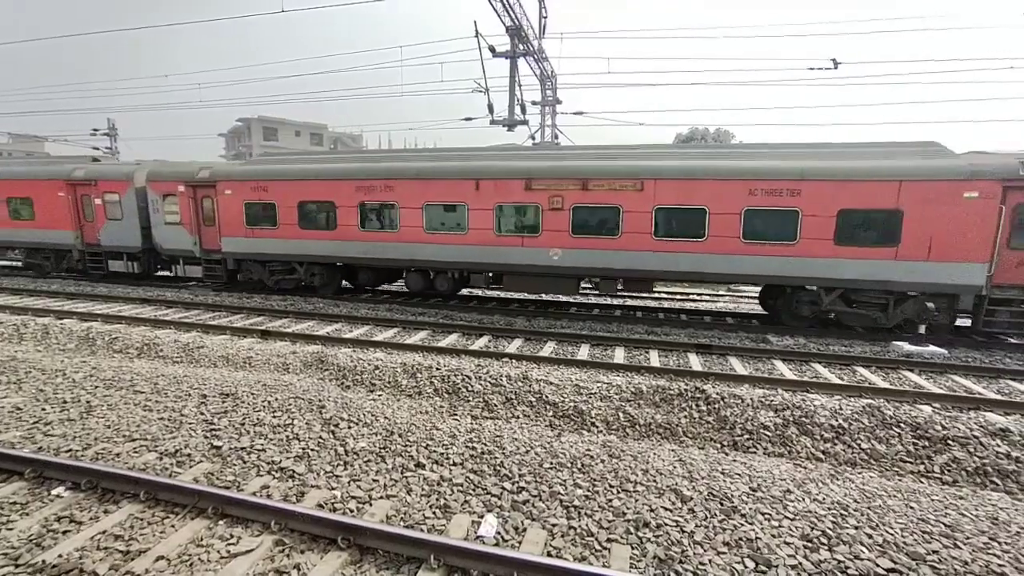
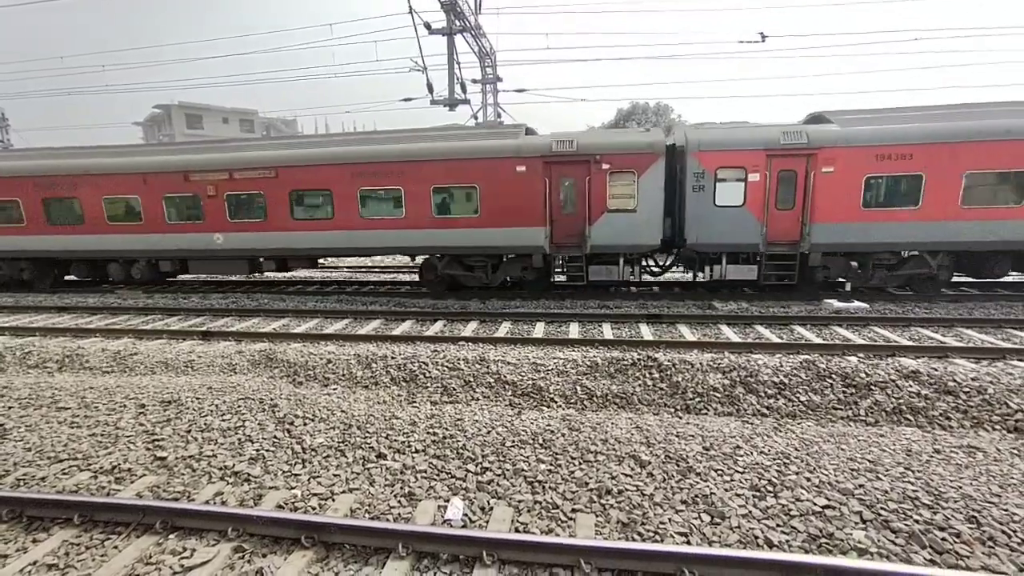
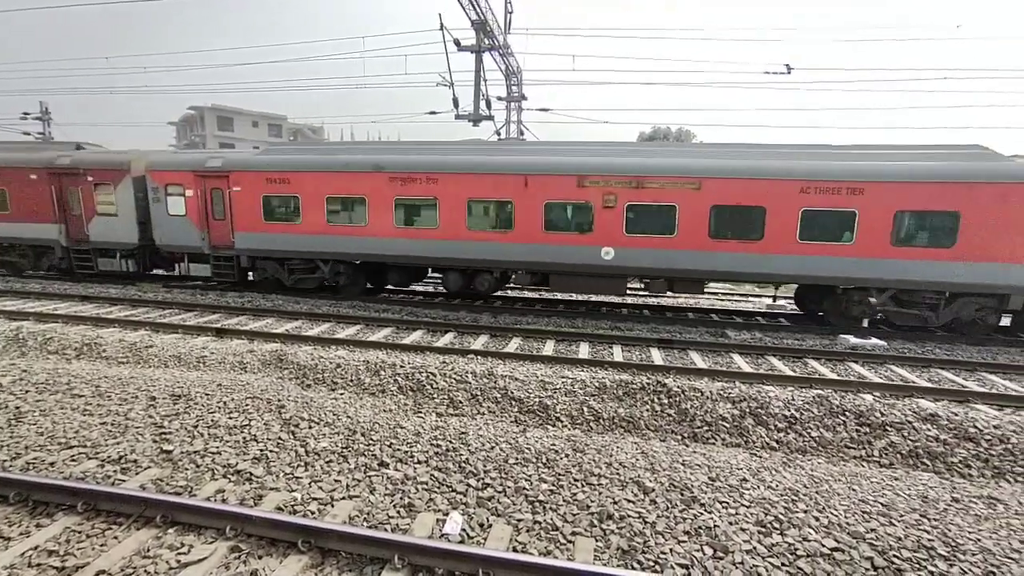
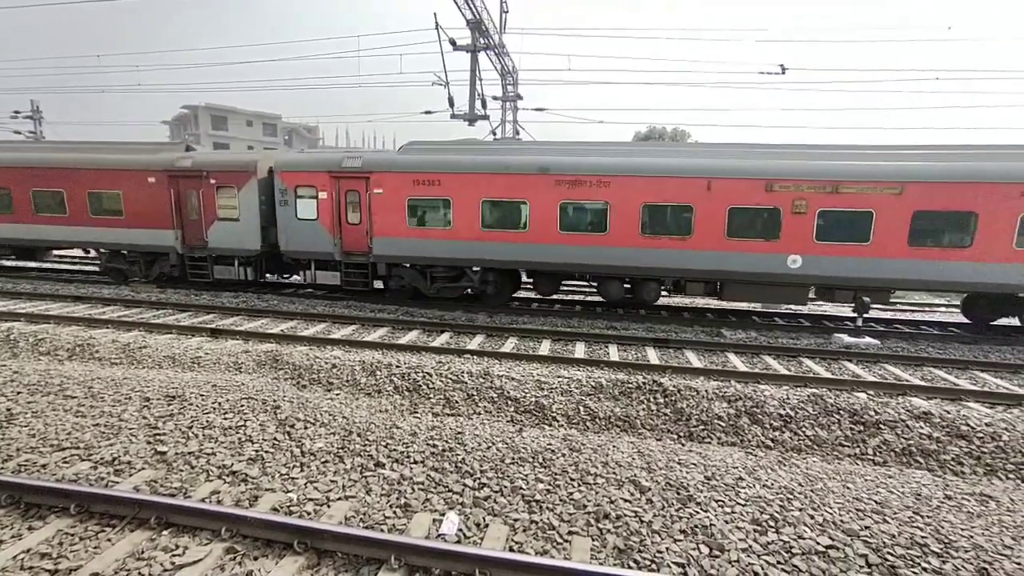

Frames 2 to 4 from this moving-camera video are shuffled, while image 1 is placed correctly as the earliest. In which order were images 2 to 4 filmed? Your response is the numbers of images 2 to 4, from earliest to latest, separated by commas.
3, 4, 2
